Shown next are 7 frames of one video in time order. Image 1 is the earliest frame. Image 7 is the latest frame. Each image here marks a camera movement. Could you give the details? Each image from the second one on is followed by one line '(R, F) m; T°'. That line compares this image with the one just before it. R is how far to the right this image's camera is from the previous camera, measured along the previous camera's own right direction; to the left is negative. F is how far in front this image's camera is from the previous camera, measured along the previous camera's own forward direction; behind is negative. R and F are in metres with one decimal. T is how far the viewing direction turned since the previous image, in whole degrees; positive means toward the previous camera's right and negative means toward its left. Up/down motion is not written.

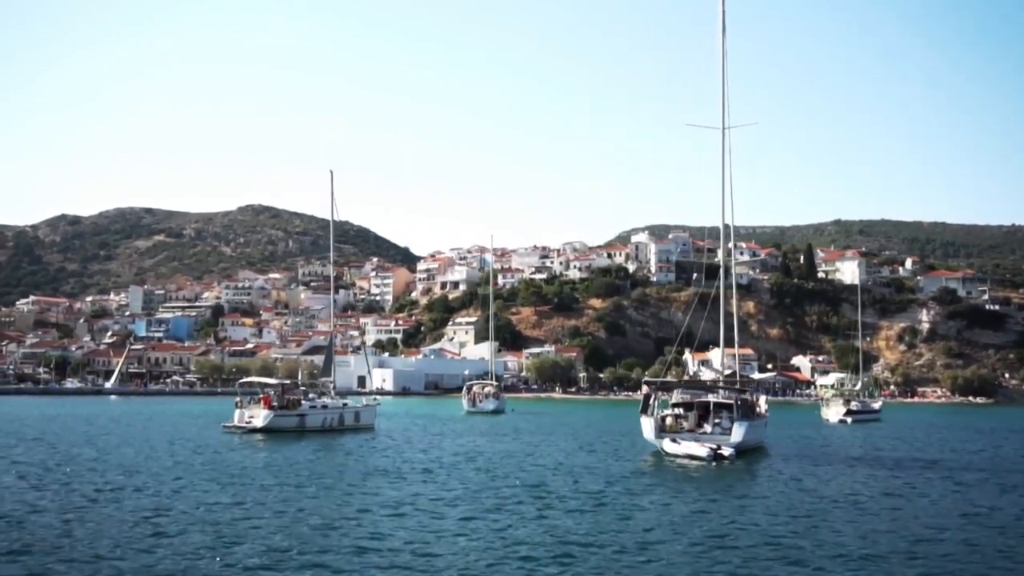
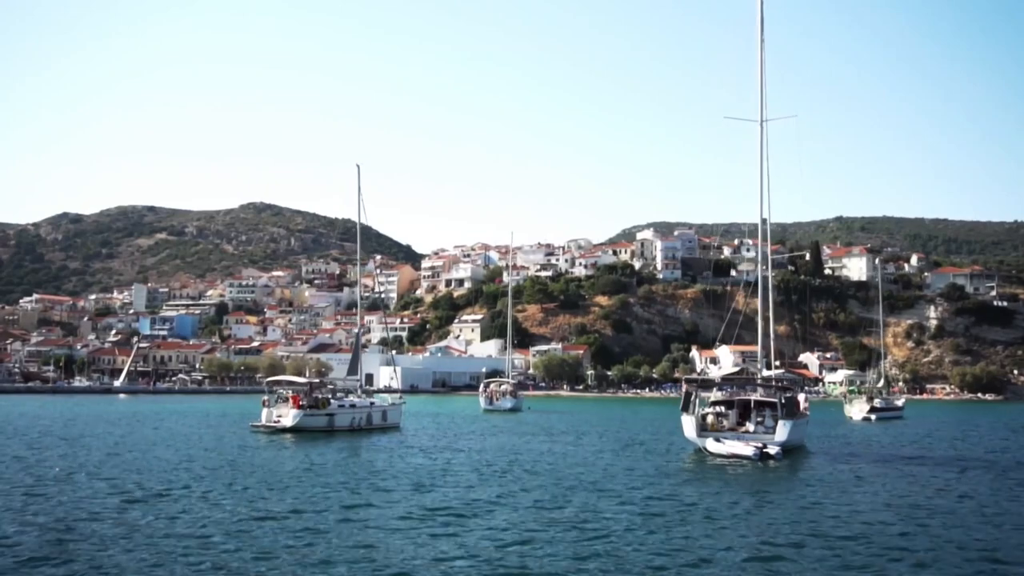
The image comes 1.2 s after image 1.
(-0.8, +0.5) m; 0°
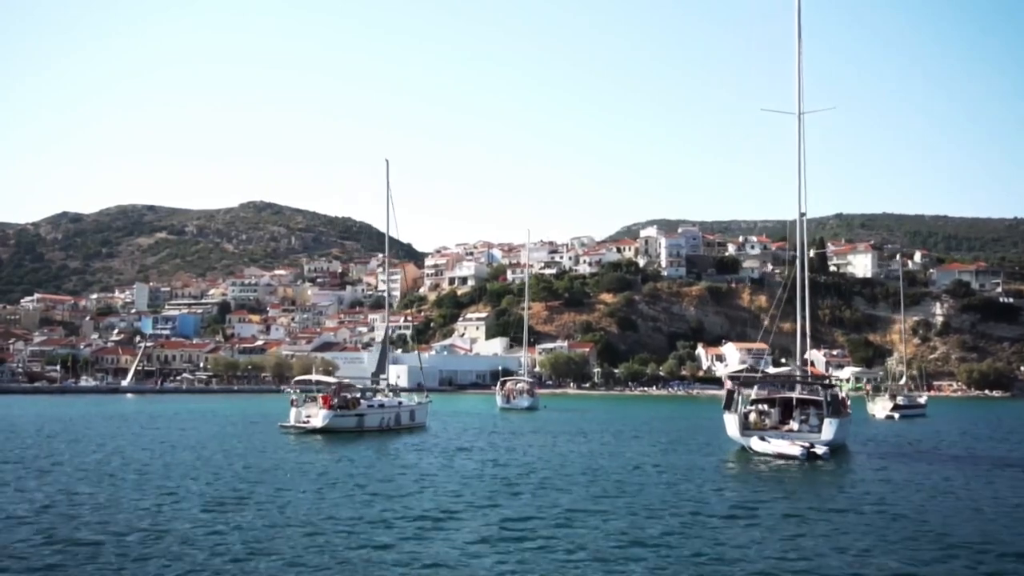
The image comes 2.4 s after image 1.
(-0.9, +0.5) m; 0°
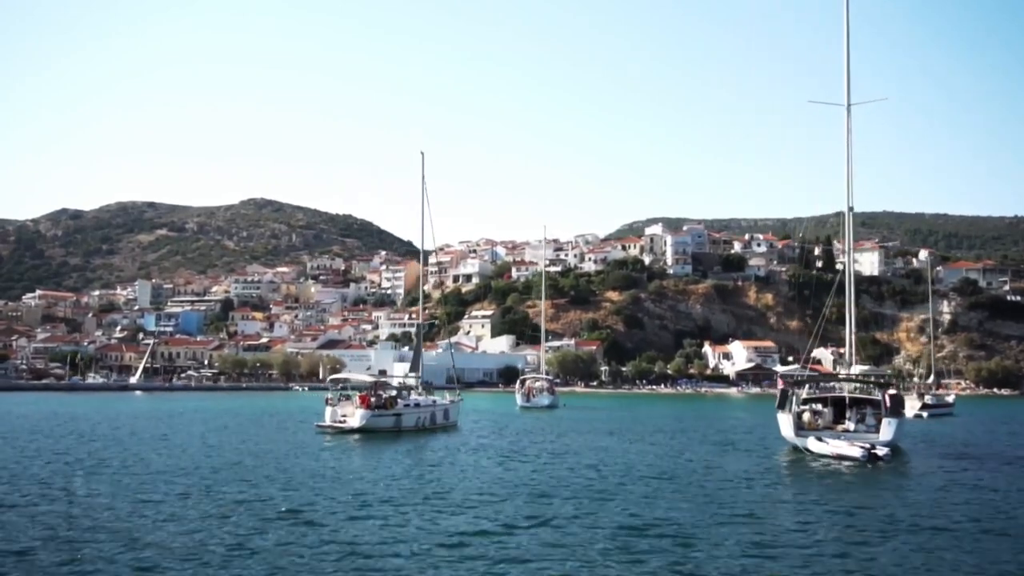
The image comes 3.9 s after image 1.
(-1.1, +0.6) m; 0°
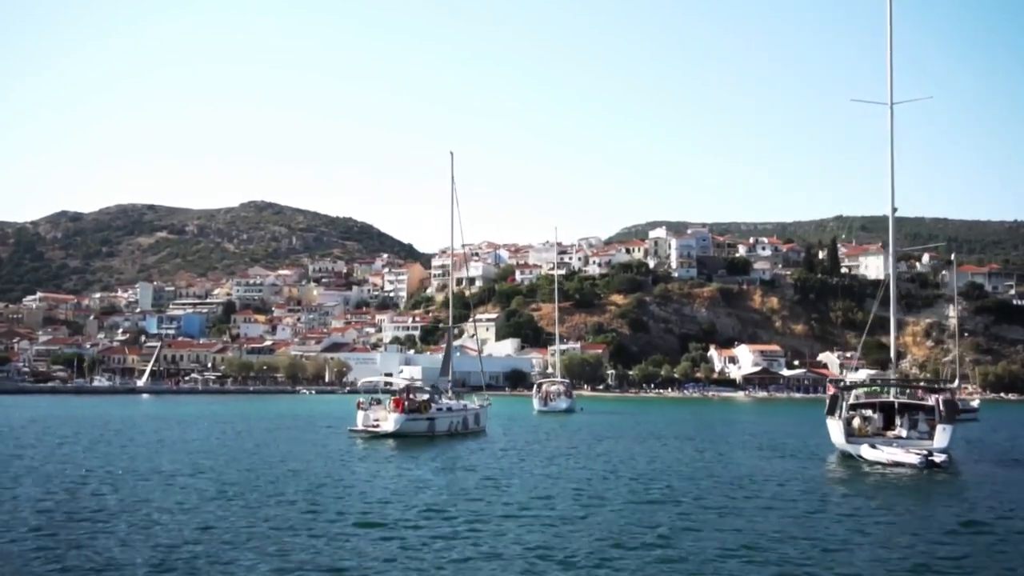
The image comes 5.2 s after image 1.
(-1.0, +0.6) m; 0°
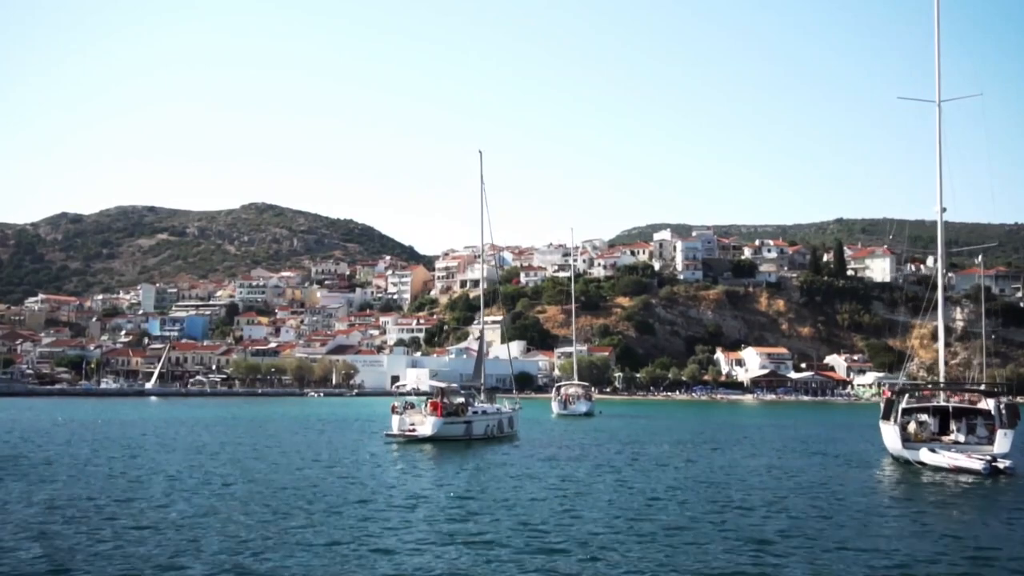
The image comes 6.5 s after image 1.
(-1.0, +0.6) m; 0°
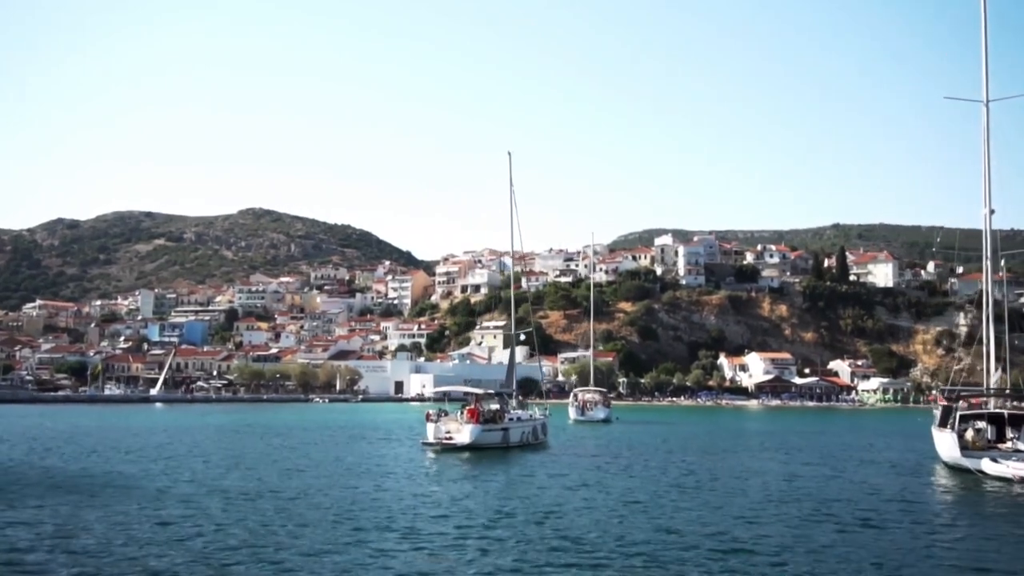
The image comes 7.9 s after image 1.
(-1.0, +0.6) m; 0°
